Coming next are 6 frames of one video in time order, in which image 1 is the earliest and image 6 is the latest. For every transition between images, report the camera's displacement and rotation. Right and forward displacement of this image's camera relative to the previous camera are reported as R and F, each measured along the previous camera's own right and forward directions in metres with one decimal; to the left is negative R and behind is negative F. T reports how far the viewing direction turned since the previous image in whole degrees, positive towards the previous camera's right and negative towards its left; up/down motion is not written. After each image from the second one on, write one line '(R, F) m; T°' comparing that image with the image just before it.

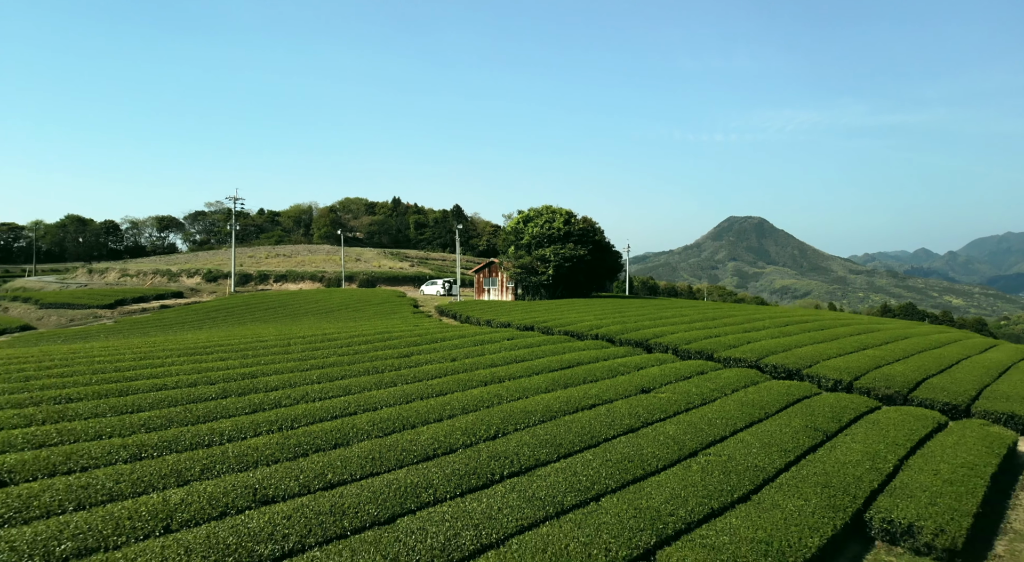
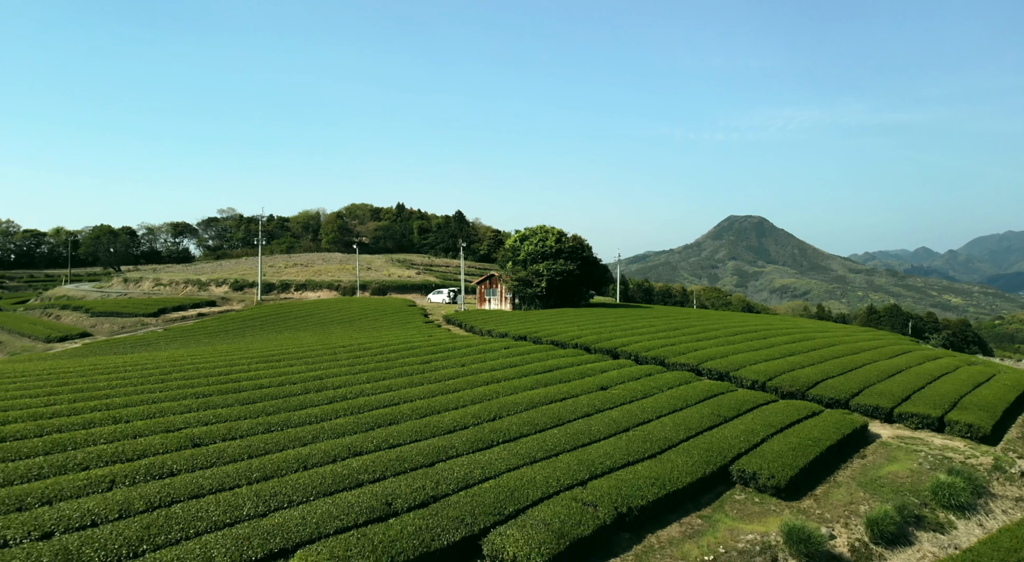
(+0.2, -6.2) m; 0°
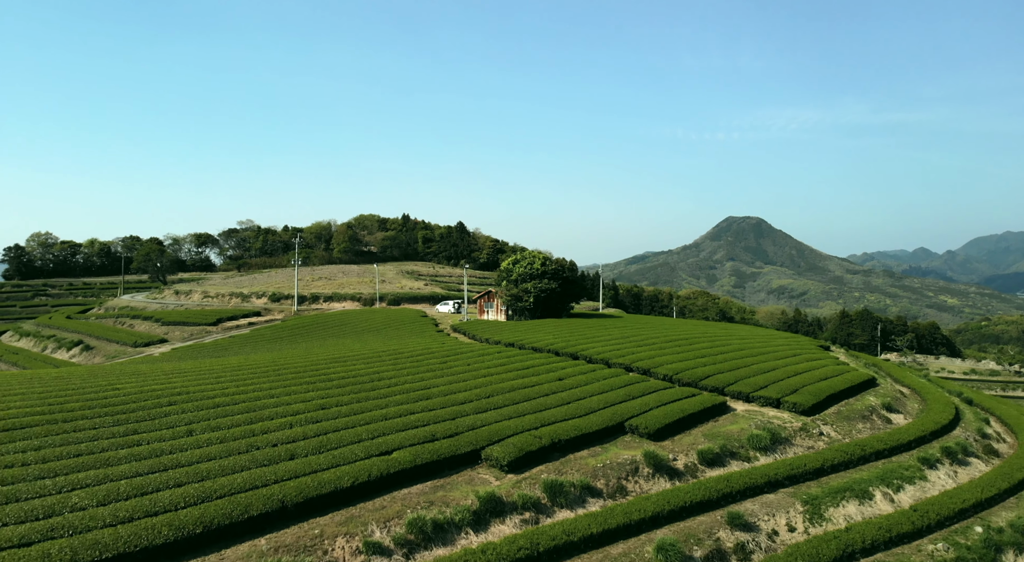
(+0.5, -12.4) m; 0°
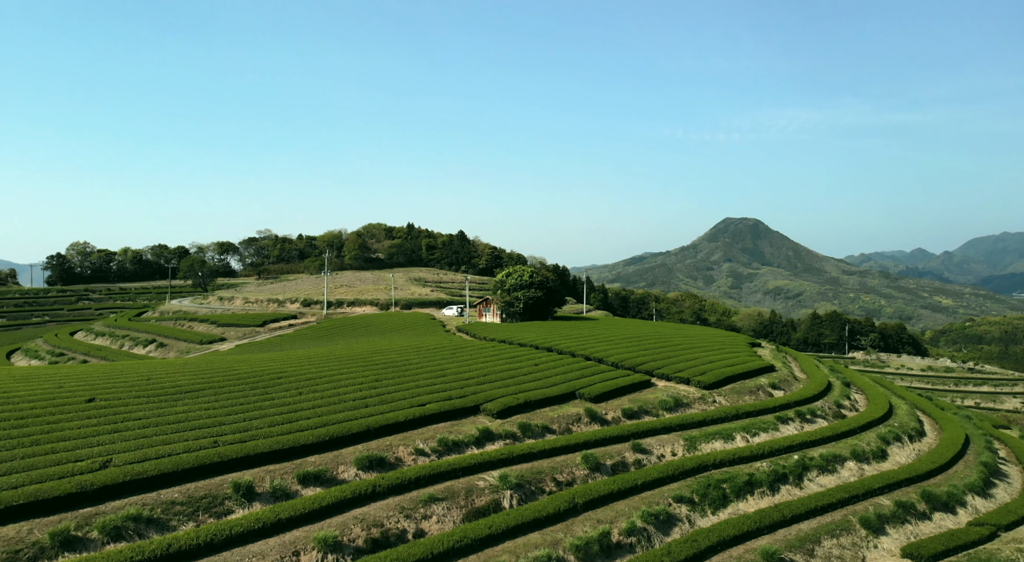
(+0.6, -14.8) m; 0°
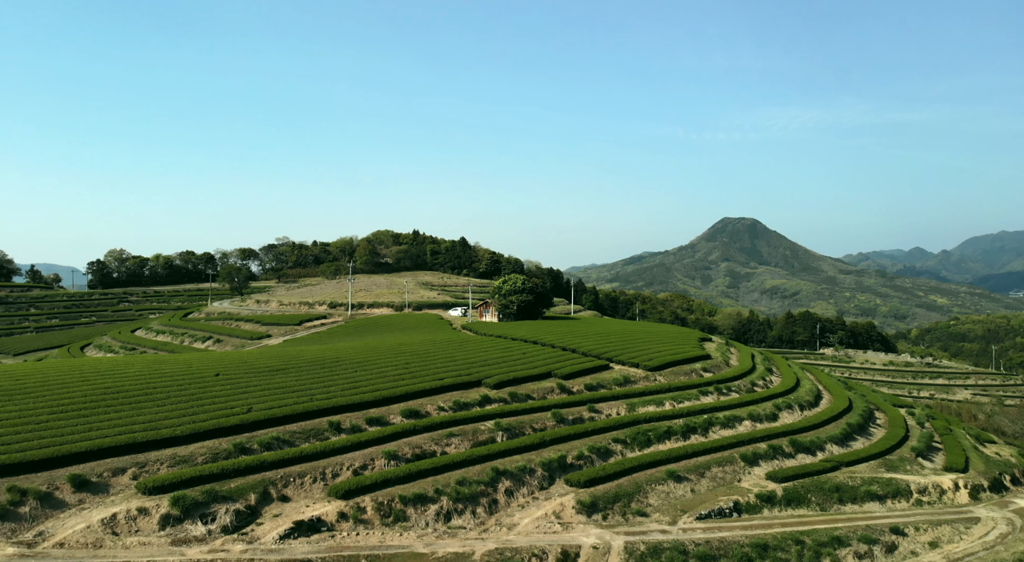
(+0.6, -16.4) m; 0°
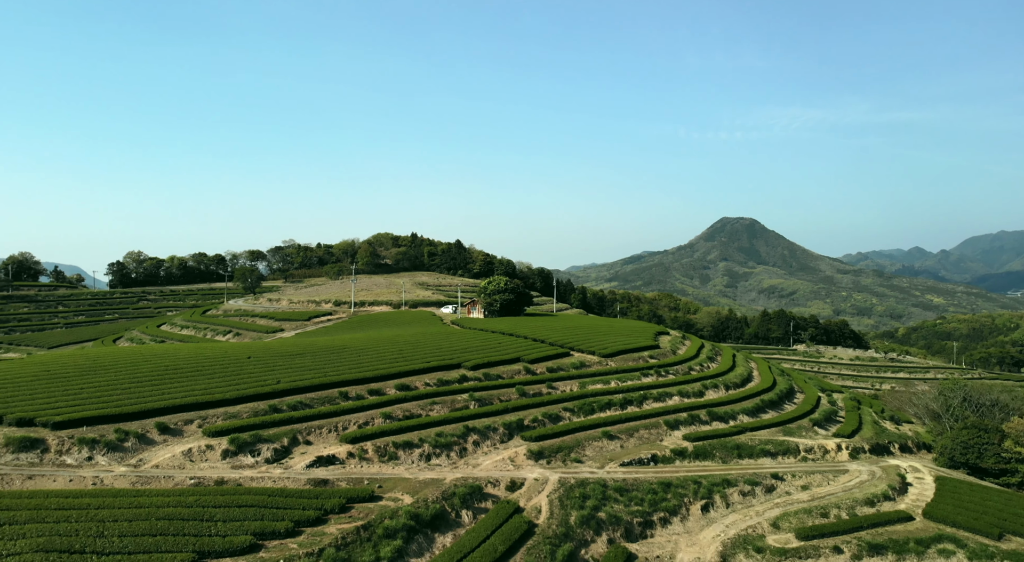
(+2.4, -13.3) m; 0°
